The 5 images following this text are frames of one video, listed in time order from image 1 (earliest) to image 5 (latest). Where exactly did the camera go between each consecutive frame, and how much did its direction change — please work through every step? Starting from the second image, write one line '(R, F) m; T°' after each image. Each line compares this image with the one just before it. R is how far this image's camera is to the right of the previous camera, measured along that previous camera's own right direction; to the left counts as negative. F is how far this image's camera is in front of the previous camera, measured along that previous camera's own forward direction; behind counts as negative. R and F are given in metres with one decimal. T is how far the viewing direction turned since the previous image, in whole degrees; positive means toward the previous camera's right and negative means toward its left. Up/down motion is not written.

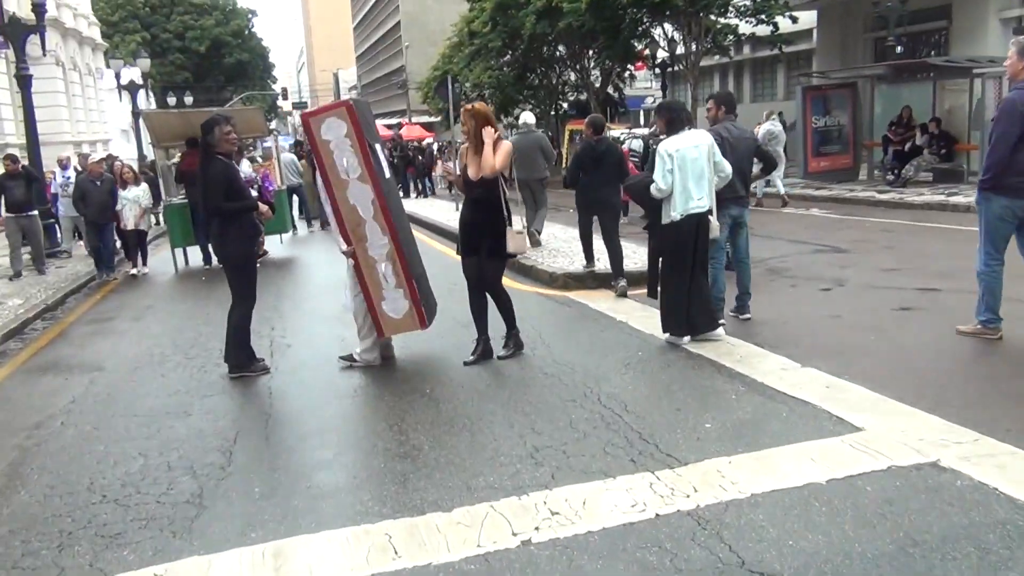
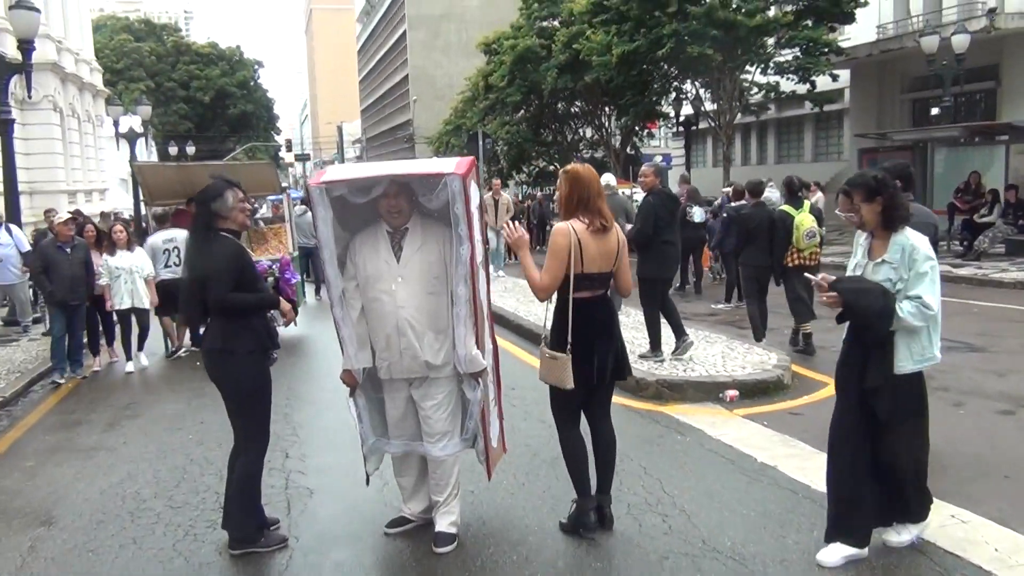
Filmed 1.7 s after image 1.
(-0.7, +2.0) m; 0°
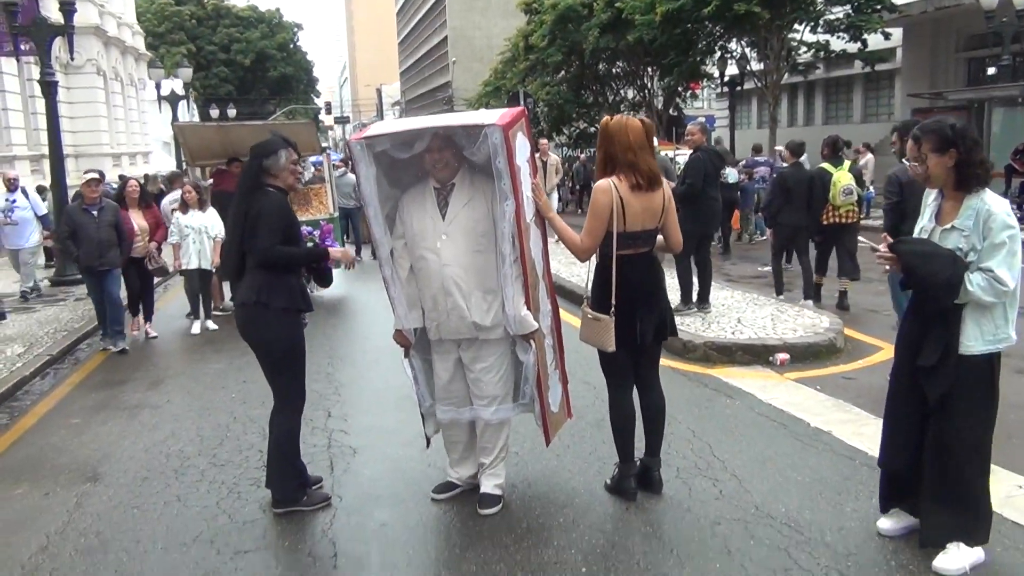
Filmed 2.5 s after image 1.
(0.0, +0.1) m; -2°
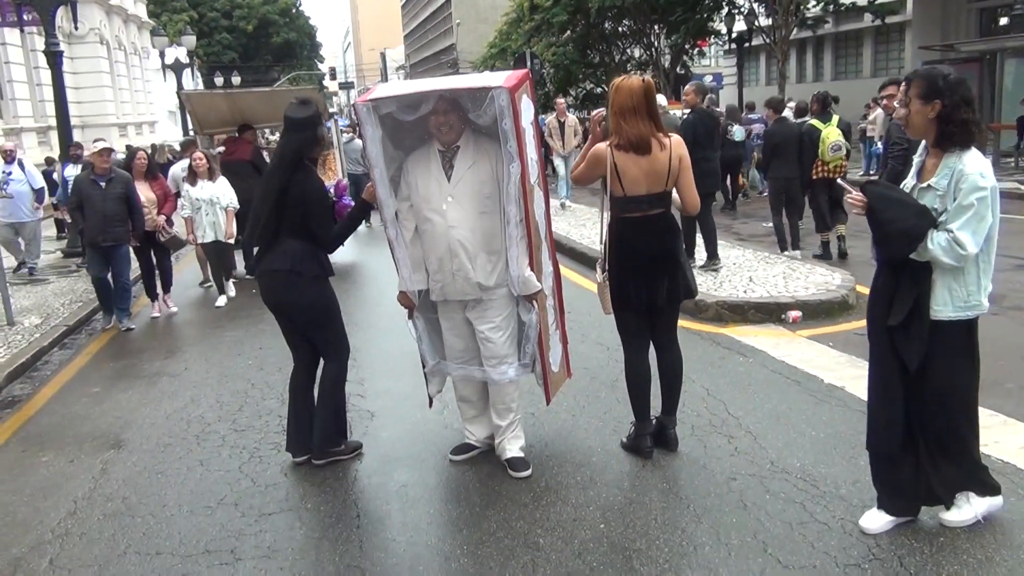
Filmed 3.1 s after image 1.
(0.0, 0.0) m; -1°
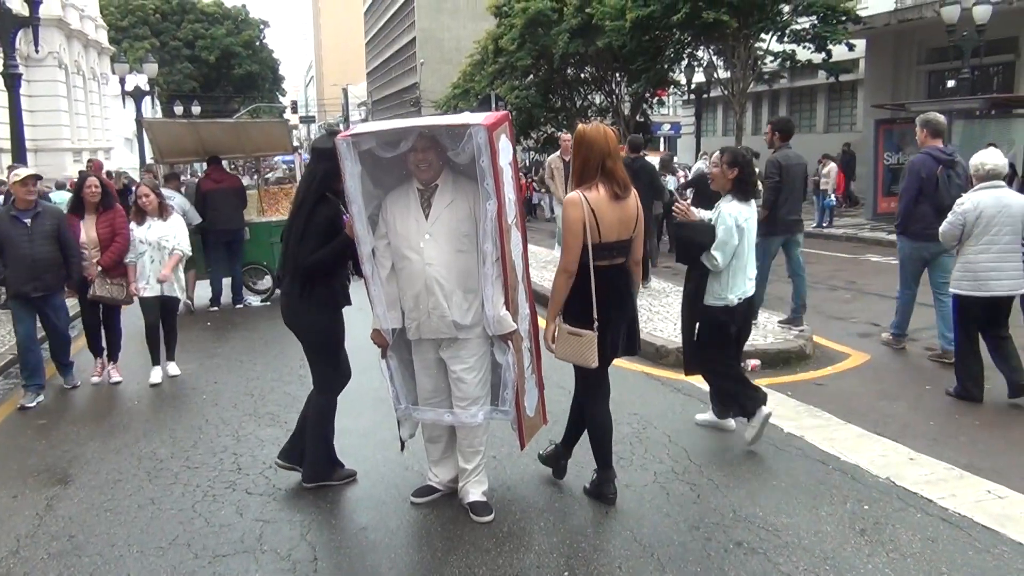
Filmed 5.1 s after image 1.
(-0.1, 0.0) m; +3°
